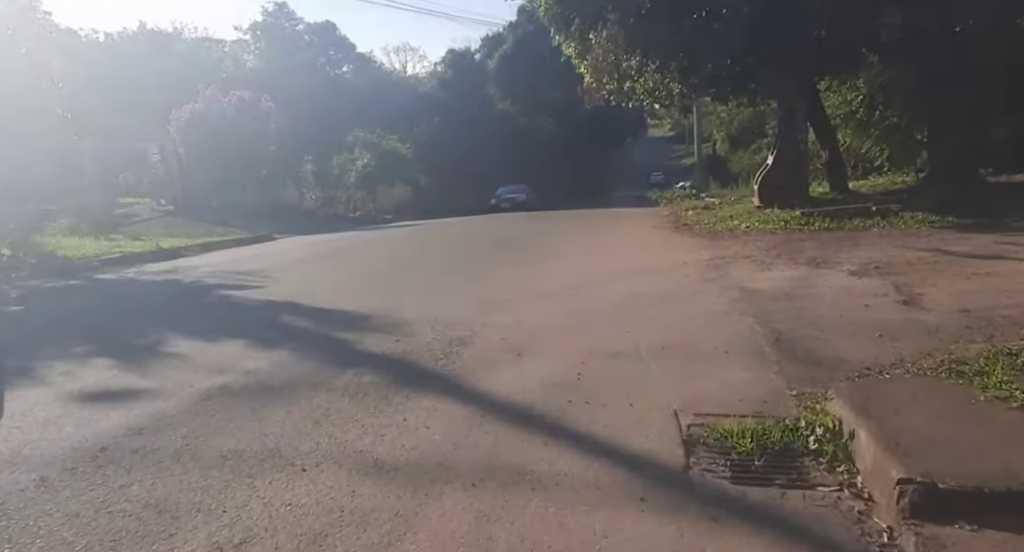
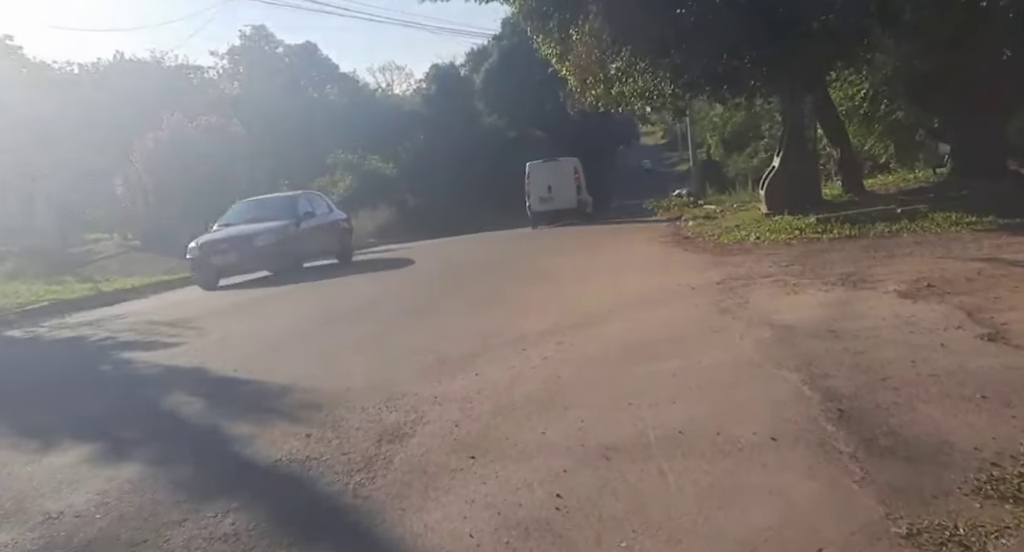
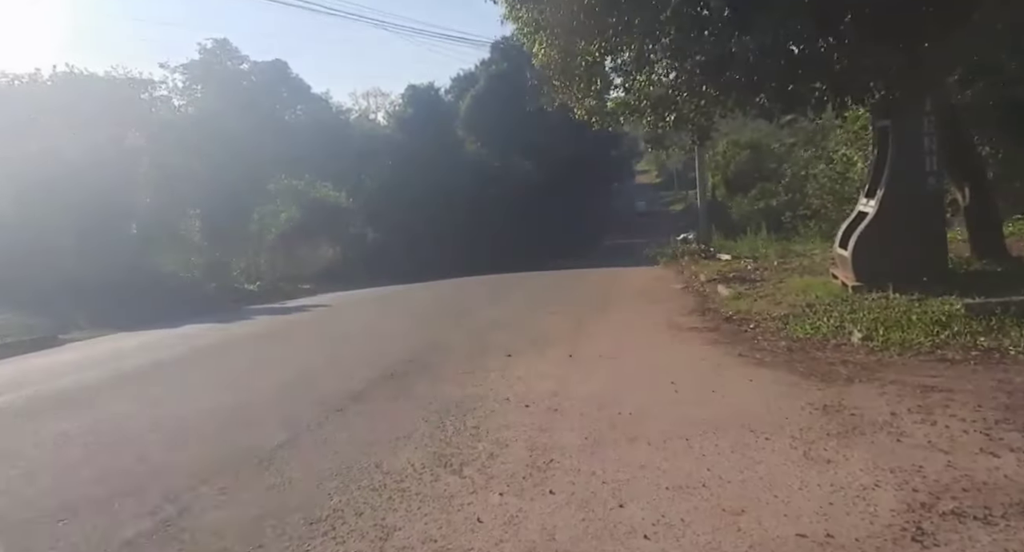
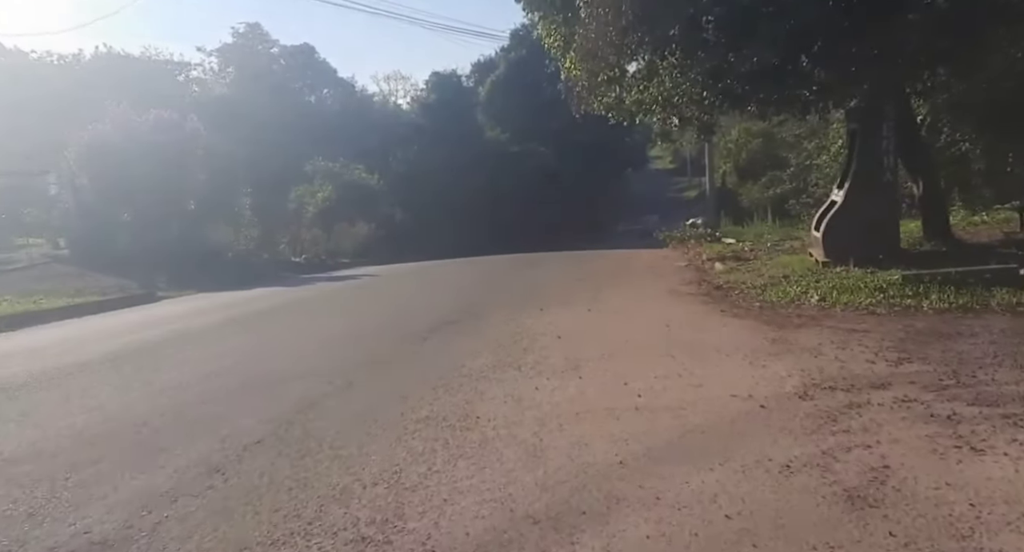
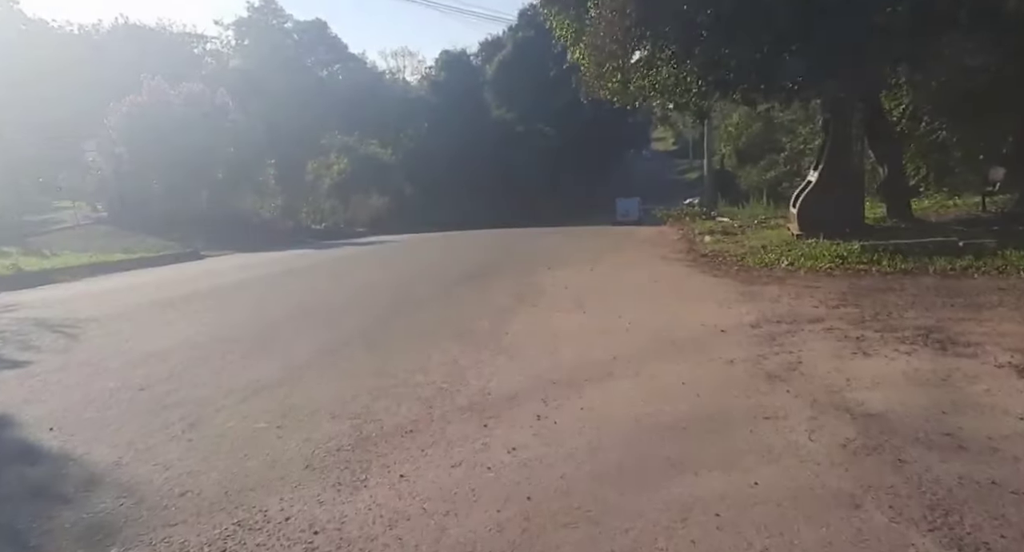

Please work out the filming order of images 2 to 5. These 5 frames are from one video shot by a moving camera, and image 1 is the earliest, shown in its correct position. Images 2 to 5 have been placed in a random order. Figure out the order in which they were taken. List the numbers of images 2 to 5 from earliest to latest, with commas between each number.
2, 5, 4, 3
